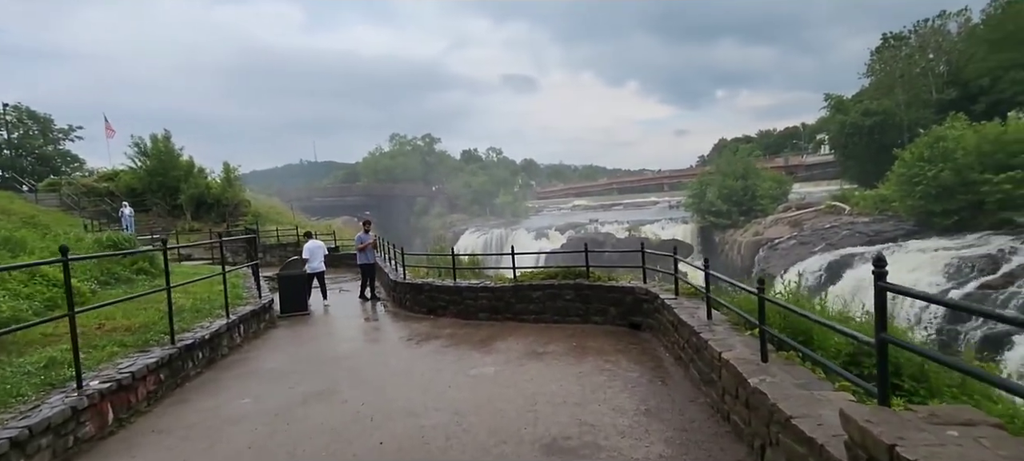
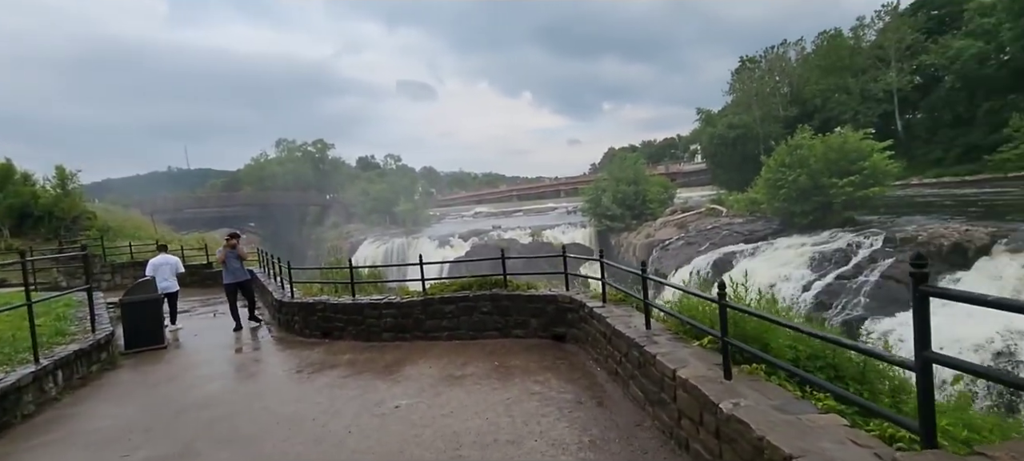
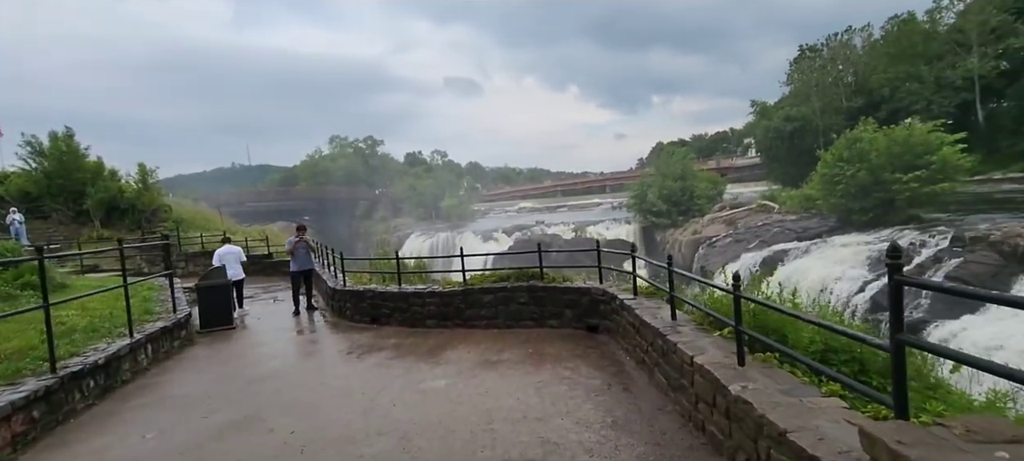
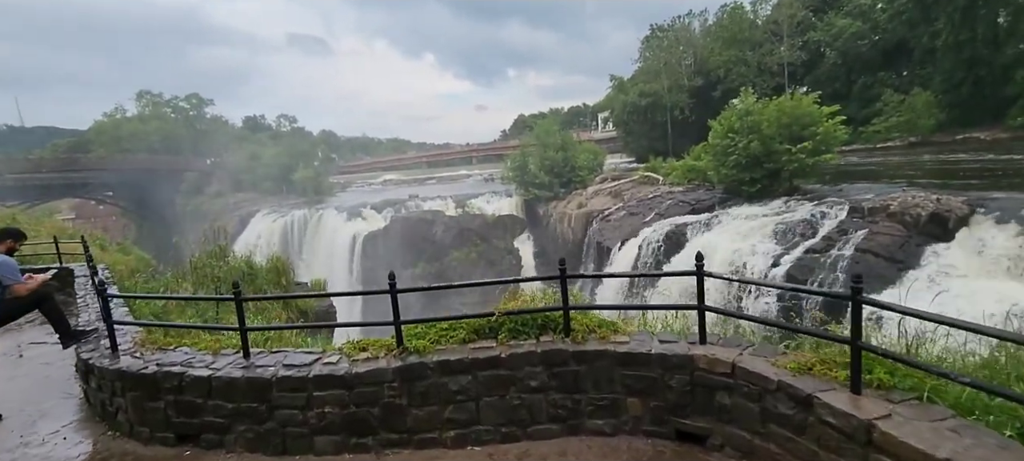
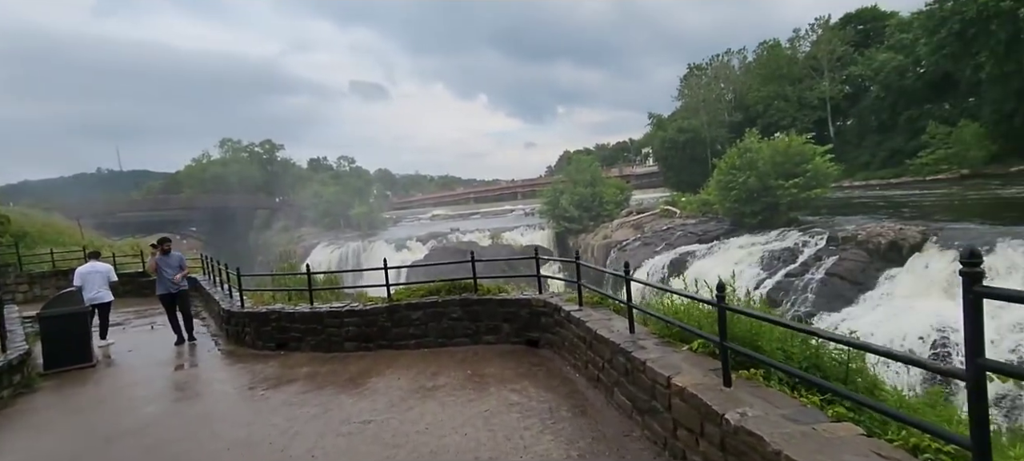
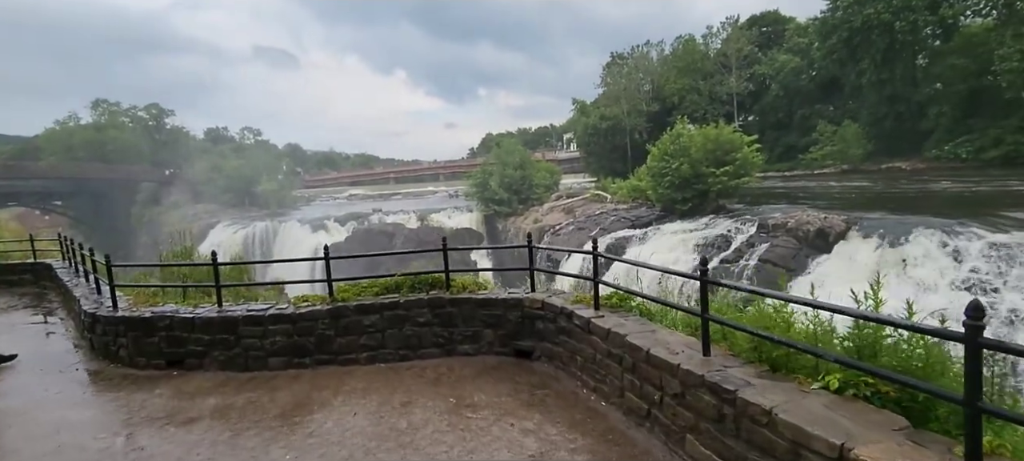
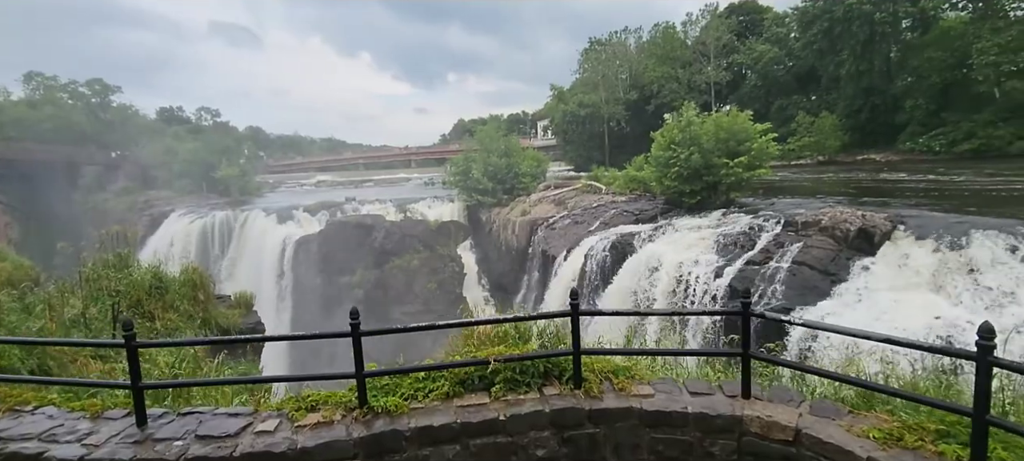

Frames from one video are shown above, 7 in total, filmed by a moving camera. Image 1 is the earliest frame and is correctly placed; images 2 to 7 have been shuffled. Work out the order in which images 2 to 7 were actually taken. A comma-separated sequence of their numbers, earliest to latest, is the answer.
3, 2, 5, 6, 4, 7
